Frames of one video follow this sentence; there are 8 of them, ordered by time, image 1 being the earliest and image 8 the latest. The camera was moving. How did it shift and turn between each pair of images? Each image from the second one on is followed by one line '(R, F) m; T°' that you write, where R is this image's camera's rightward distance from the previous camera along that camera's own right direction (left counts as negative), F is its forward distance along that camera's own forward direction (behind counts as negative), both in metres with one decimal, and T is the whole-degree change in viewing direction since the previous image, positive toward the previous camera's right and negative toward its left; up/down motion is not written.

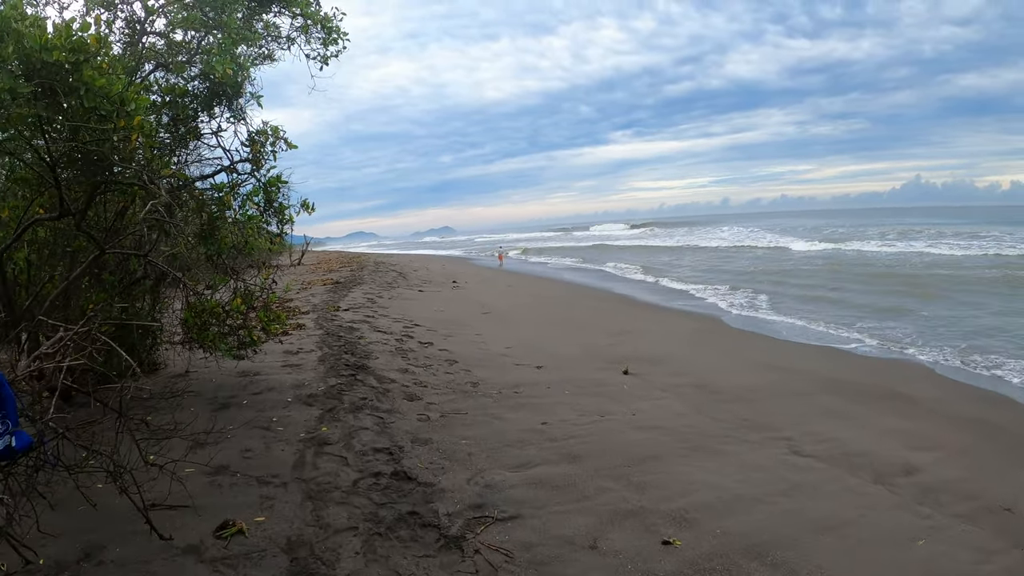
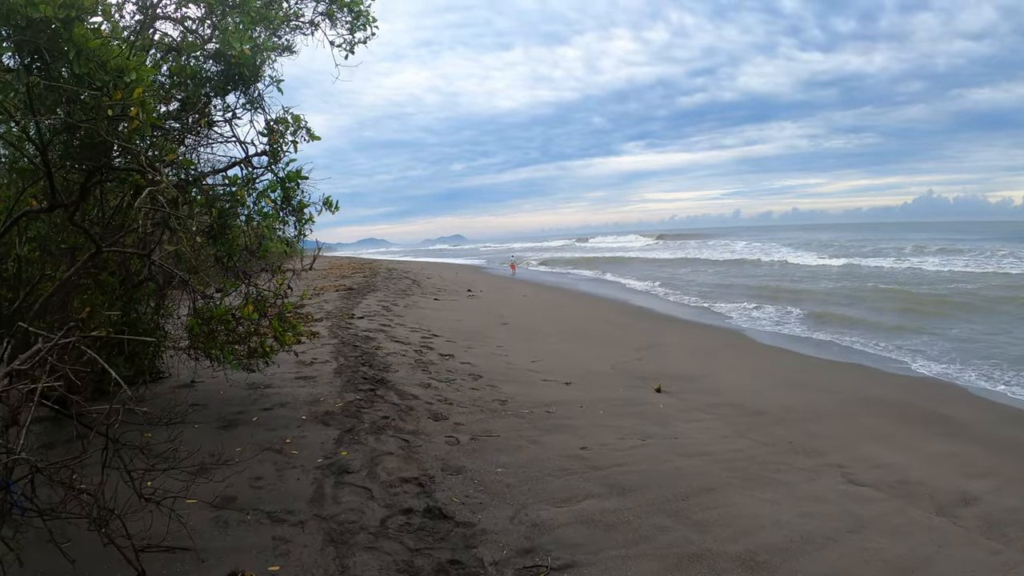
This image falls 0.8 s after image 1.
(-0.2, +0.4) m; -1°
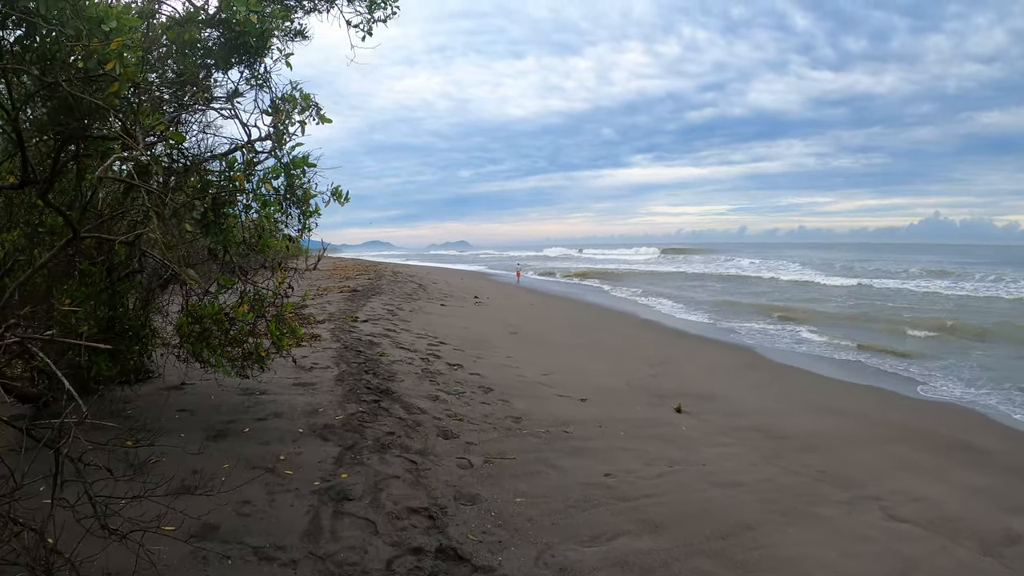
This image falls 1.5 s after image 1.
(-0.1, +0.4) m; 0°
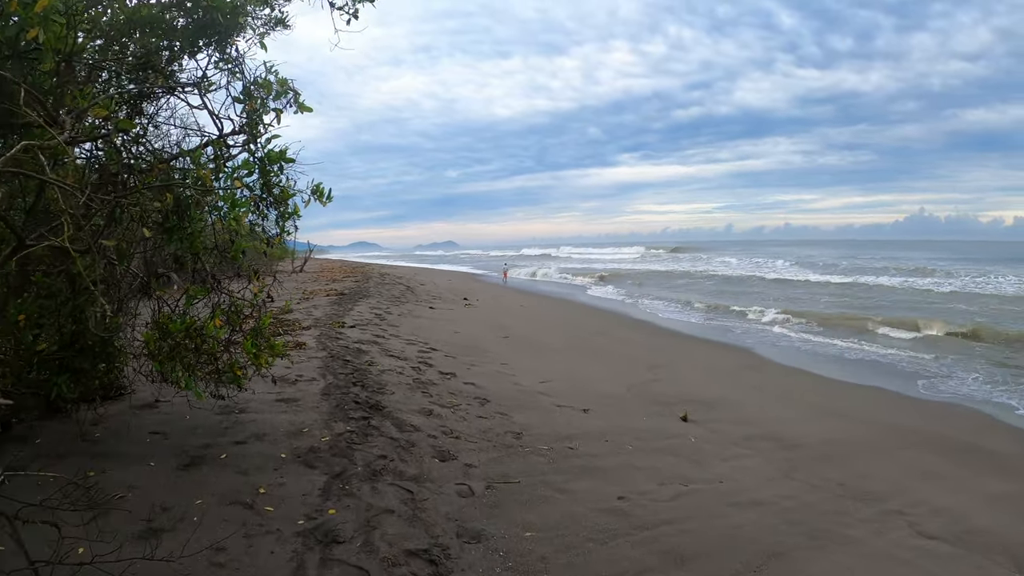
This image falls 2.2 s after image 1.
(-0.1, +0.3) m; +1°
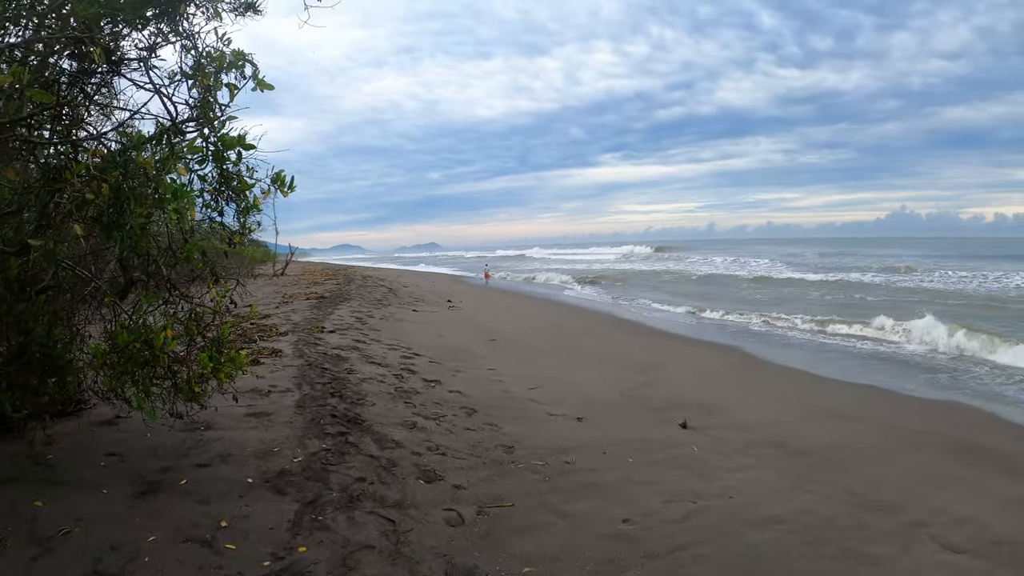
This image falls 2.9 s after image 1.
(0.0, +0.3) m; +2°
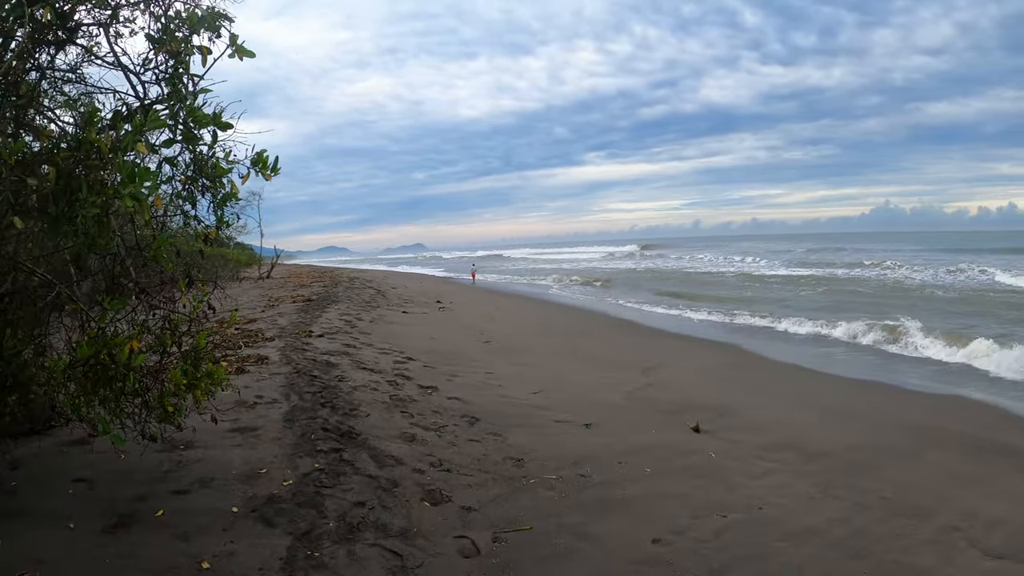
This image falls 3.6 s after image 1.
(-0.1, +0.3) m; +1°
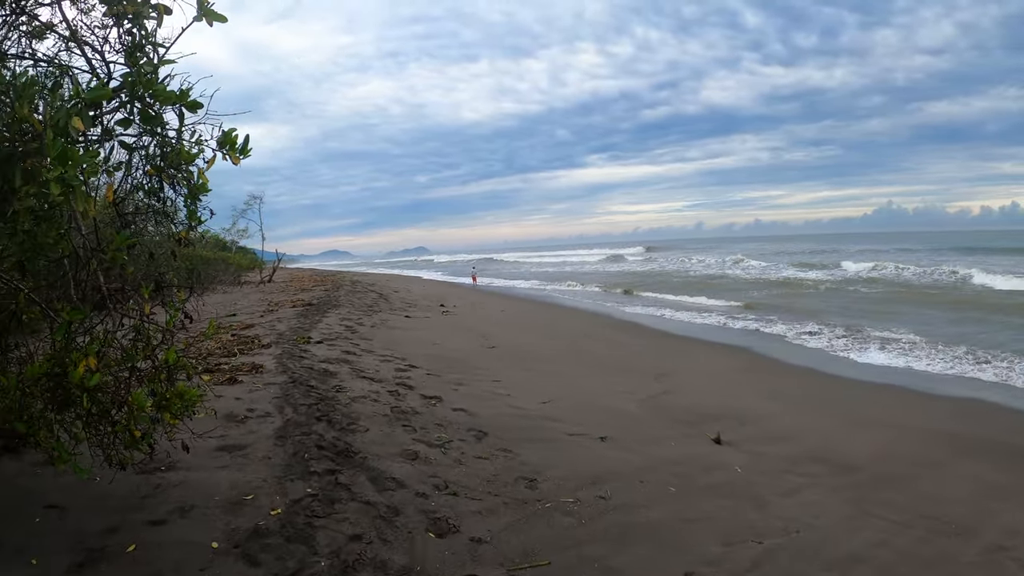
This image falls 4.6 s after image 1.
(-0.1, +0.3) m; 0°
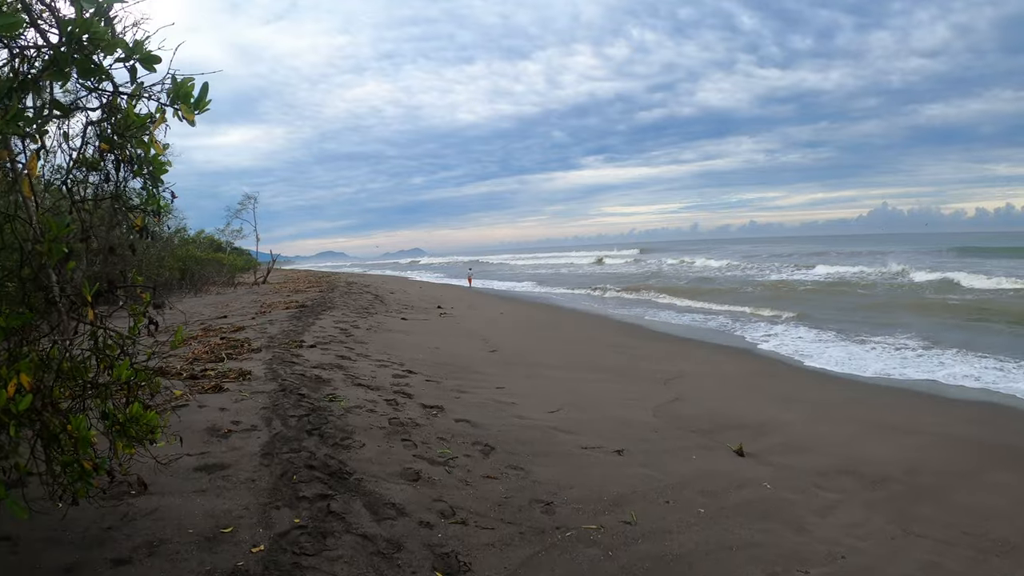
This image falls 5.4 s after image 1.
(-0.1, +0.4) m; 0°
